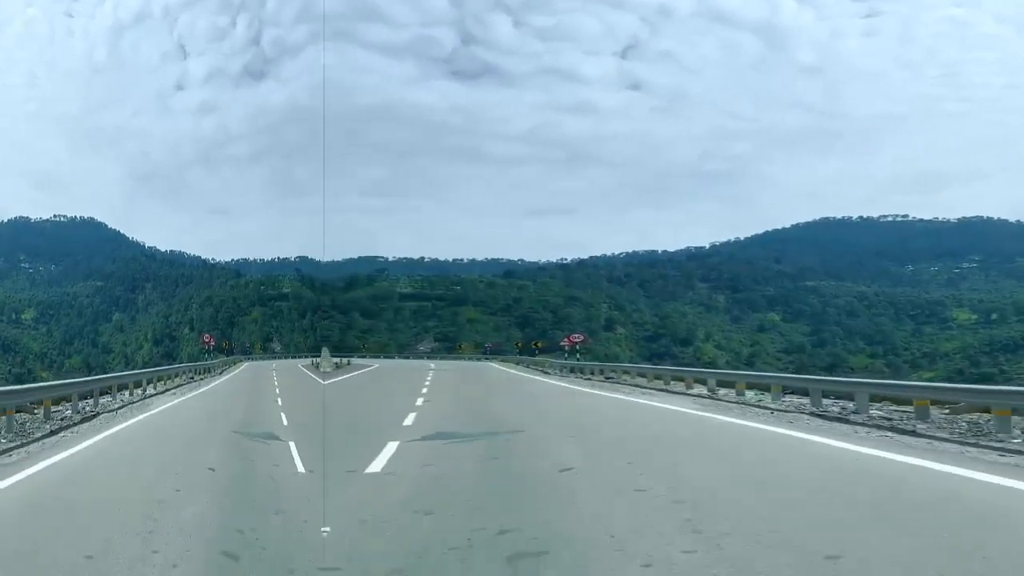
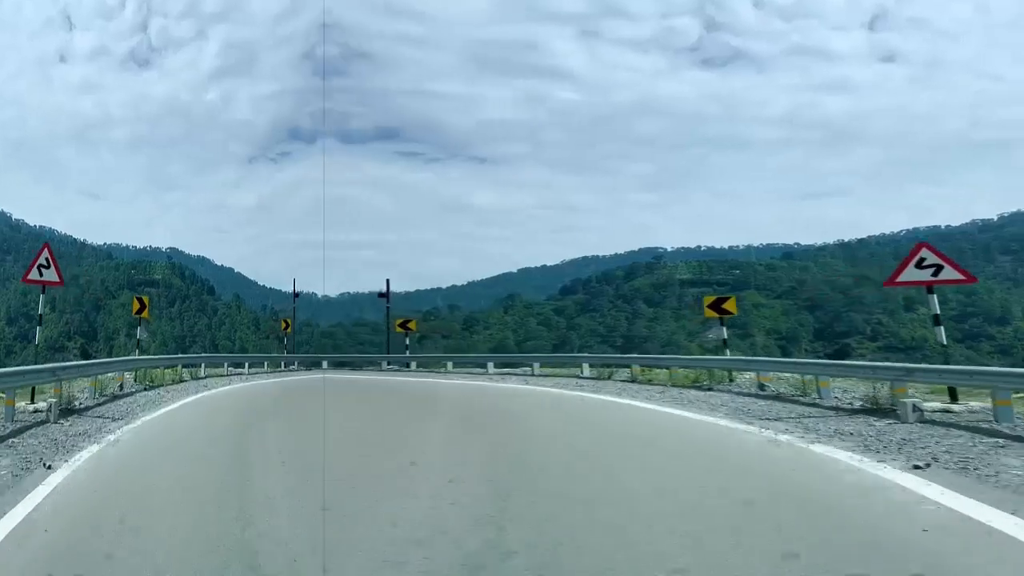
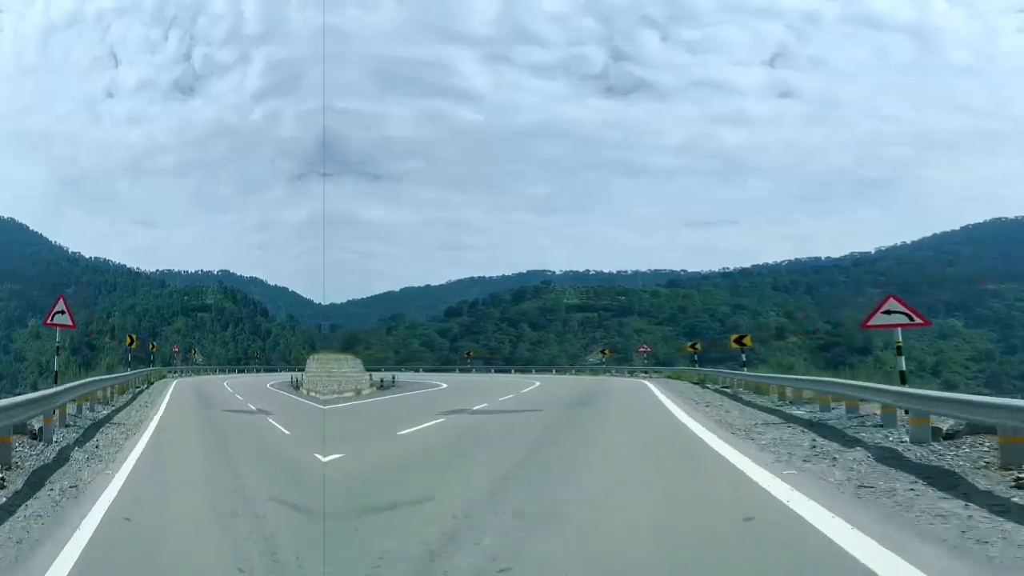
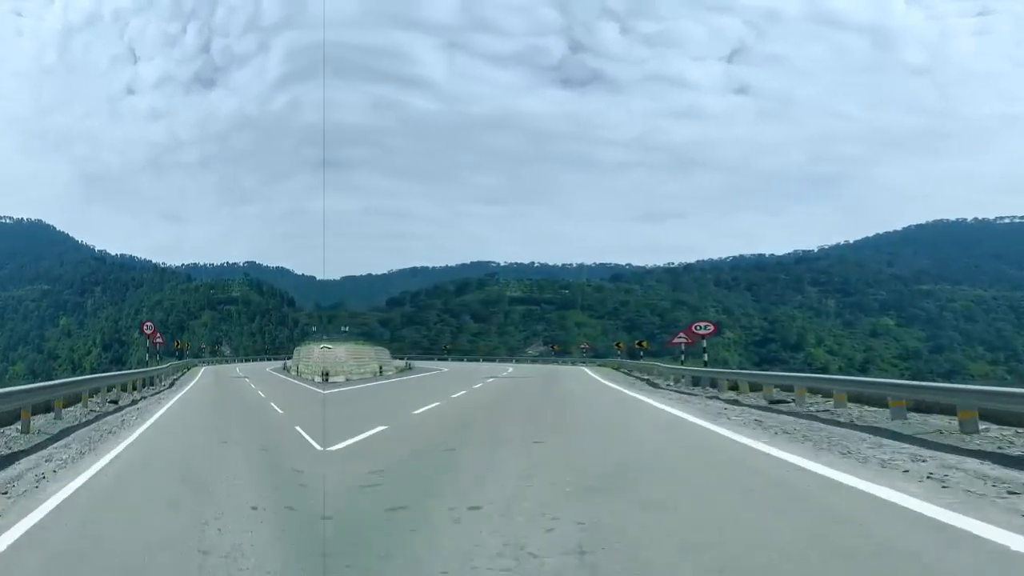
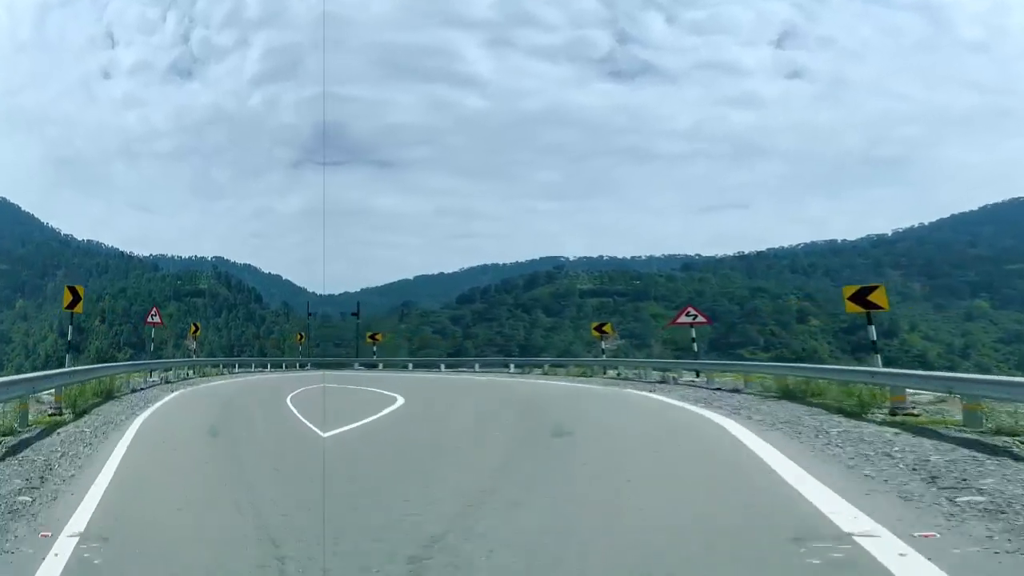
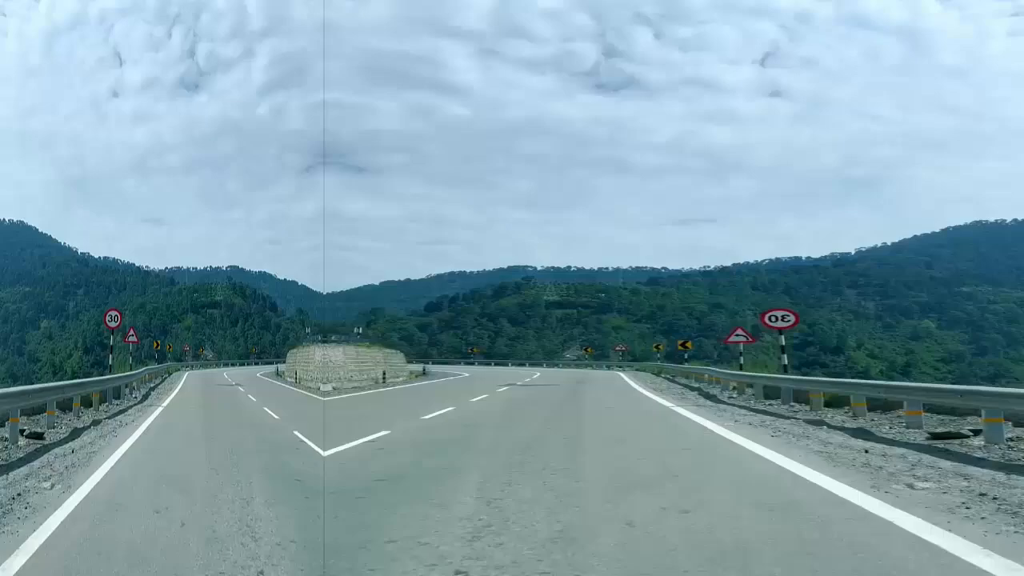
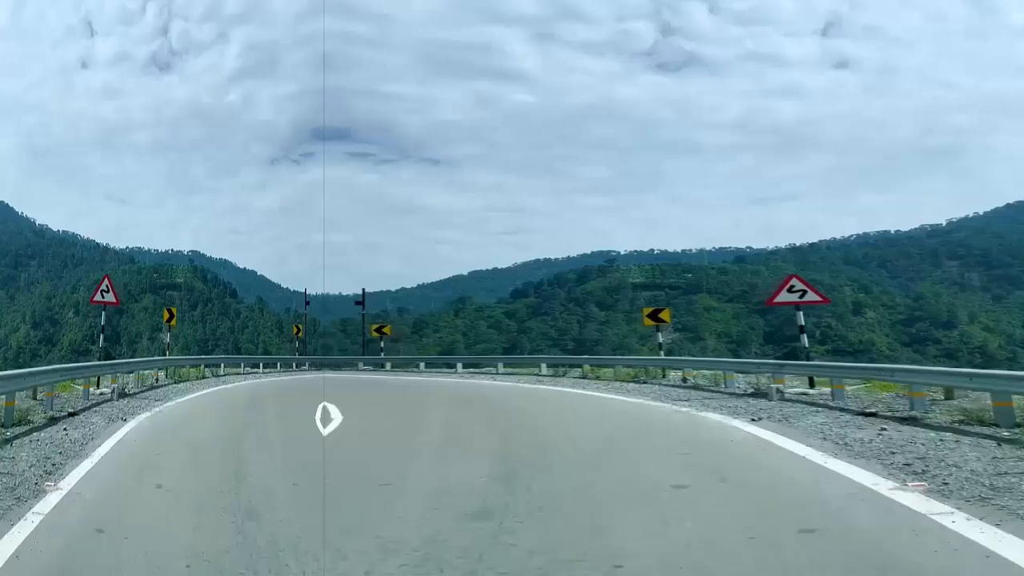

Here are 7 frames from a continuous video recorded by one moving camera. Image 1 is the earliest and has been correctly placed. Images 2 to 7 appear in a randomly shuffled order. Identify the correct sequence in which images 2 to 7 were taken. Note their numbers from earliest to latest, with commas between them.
4, 6, 3, 5, 7, 2
